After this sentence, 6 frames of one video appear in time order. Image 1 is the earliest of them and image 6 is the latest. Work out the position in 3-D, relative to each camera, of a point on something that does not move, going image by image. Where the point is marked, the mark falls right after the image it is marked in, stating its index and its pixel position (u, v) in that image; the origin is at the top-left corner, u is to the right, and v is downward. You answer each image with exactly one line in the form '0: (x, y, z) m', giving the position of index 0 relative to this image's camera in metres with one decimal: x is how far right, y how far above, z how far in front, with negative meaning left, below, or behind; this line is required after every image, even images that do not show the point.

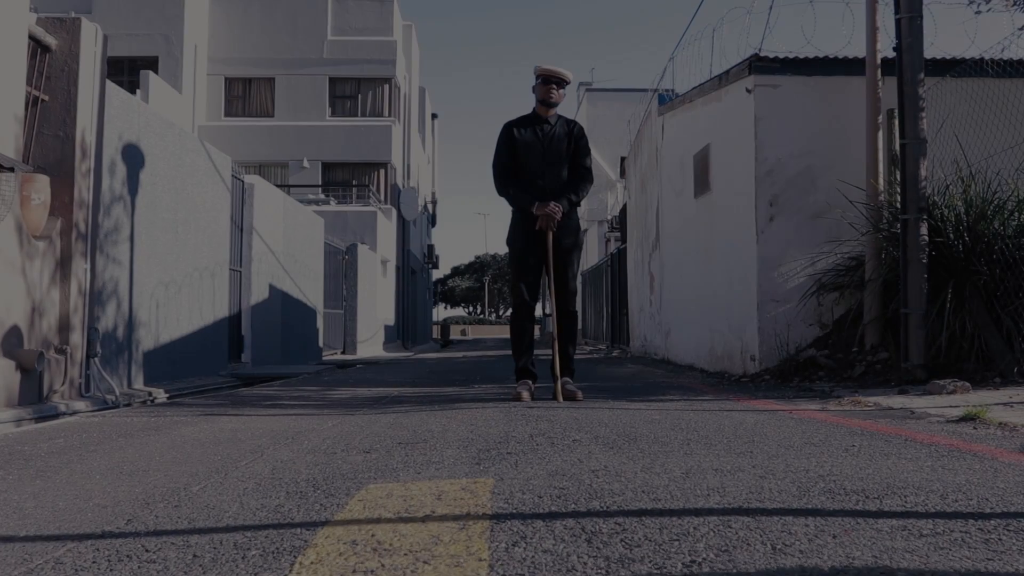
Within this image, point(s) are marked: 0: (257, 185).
0: (-3.1, +1.3, +10.9) m
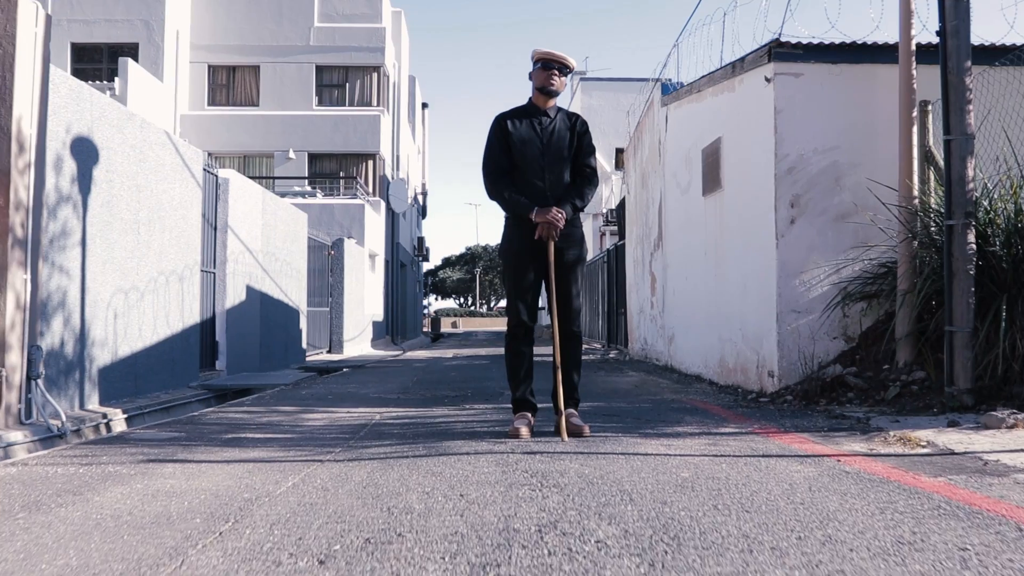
0: (-3.2, +1.2, +10.1) m
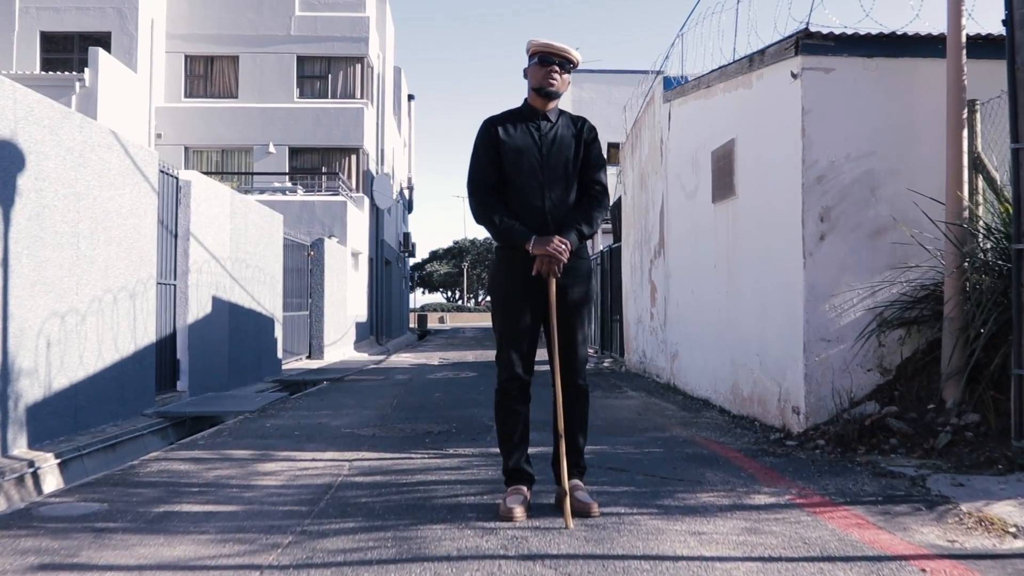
0: (-3.3, +1.1, +9.3) m
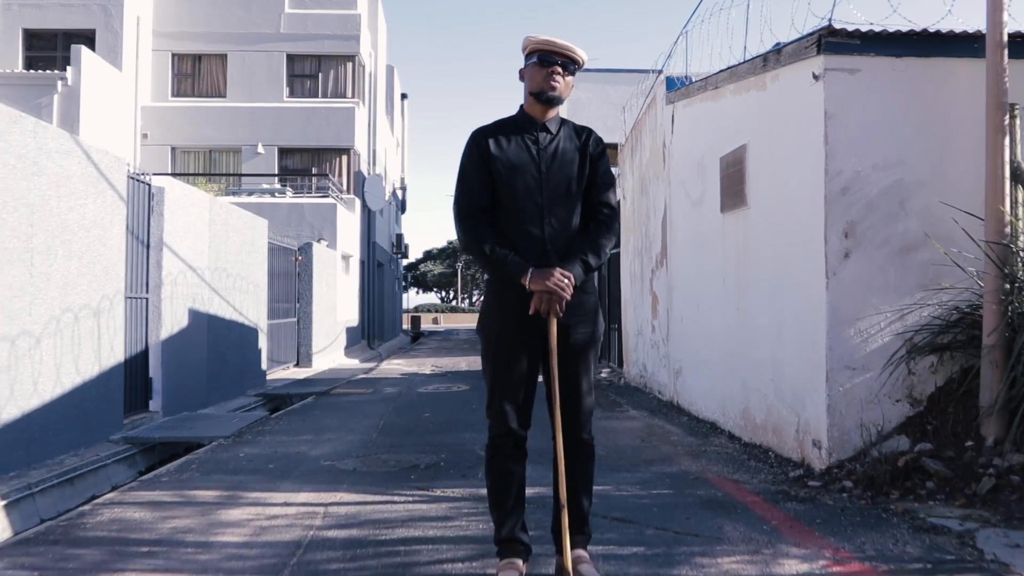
0: (-3.3, +1.0, +8.7) m
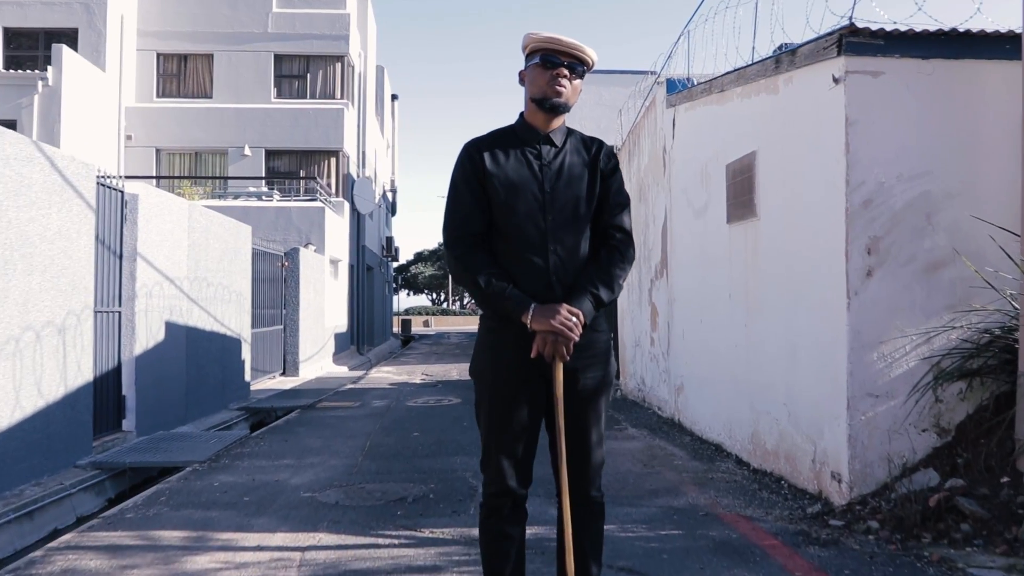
0: (-3.4, +0.9, +8.3) m
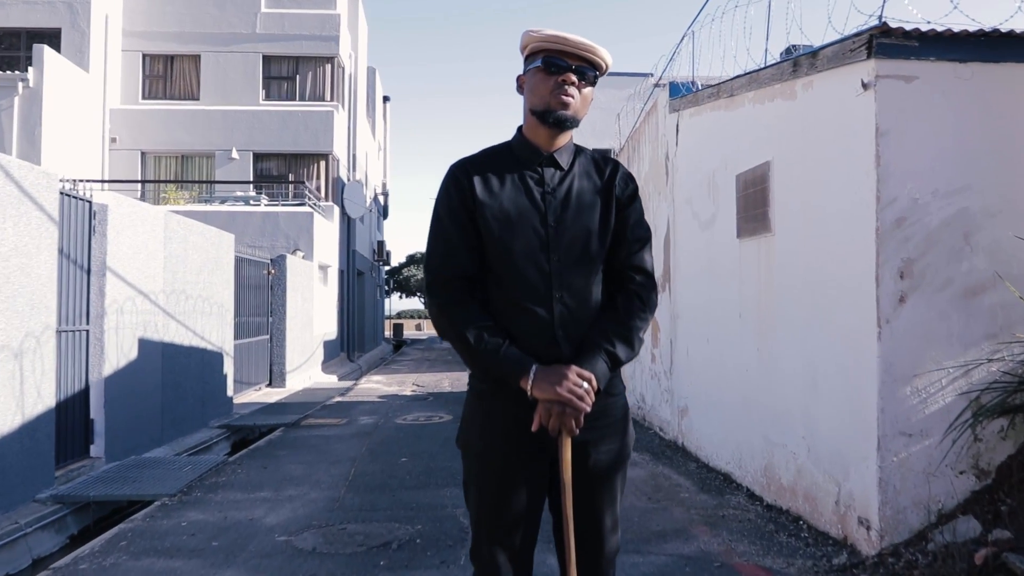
0: (-3.5, +0.7, +7.8) m
